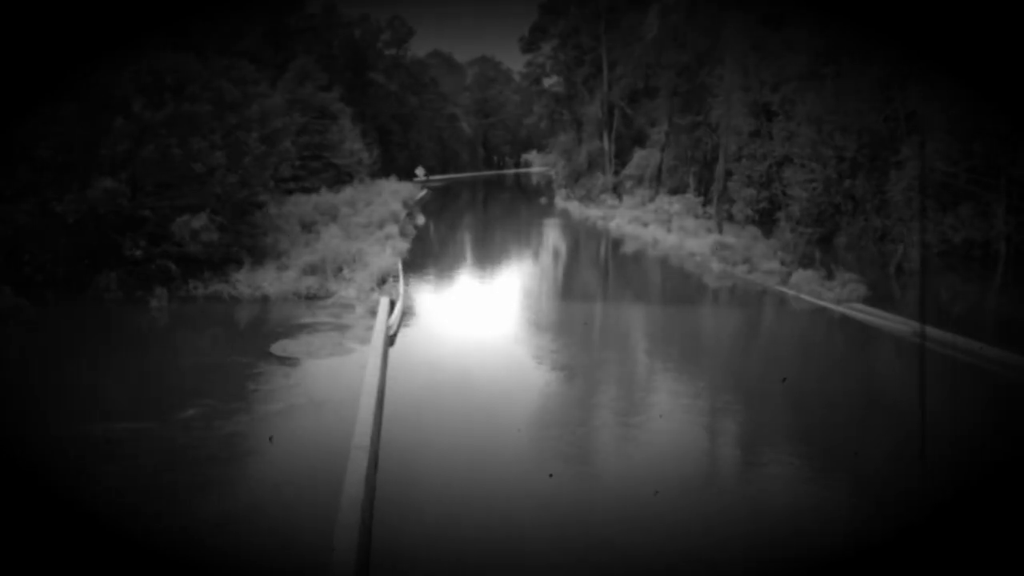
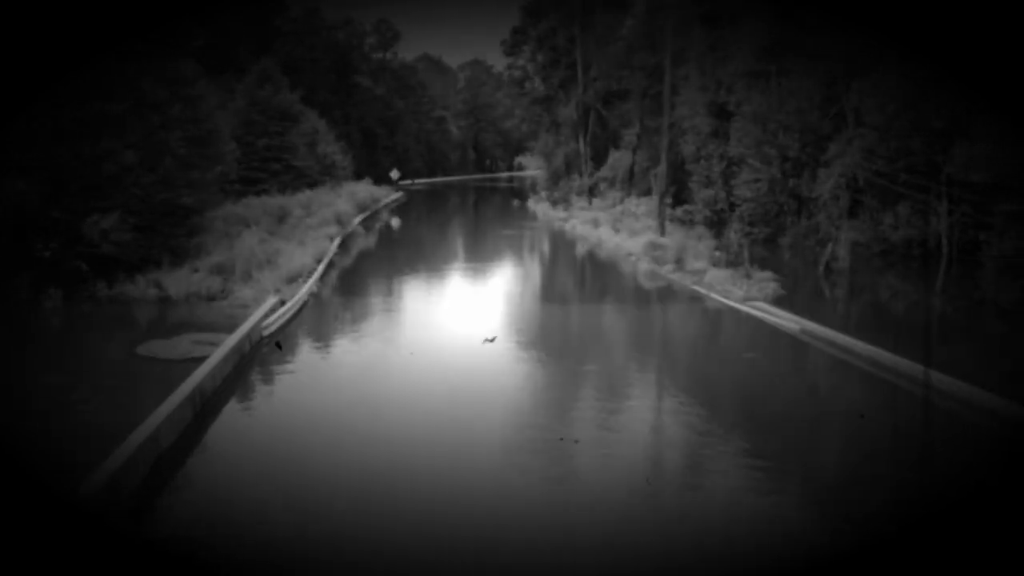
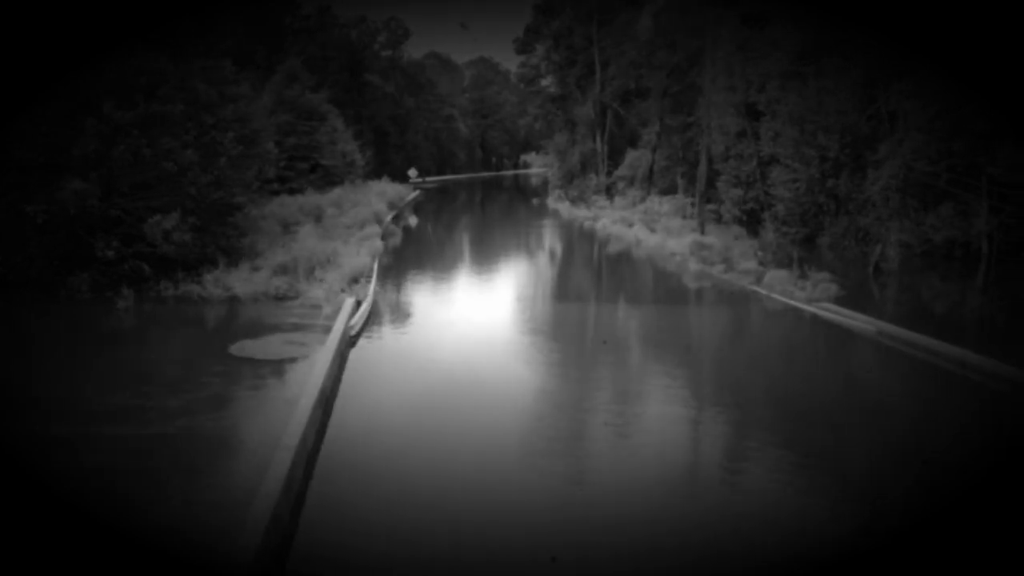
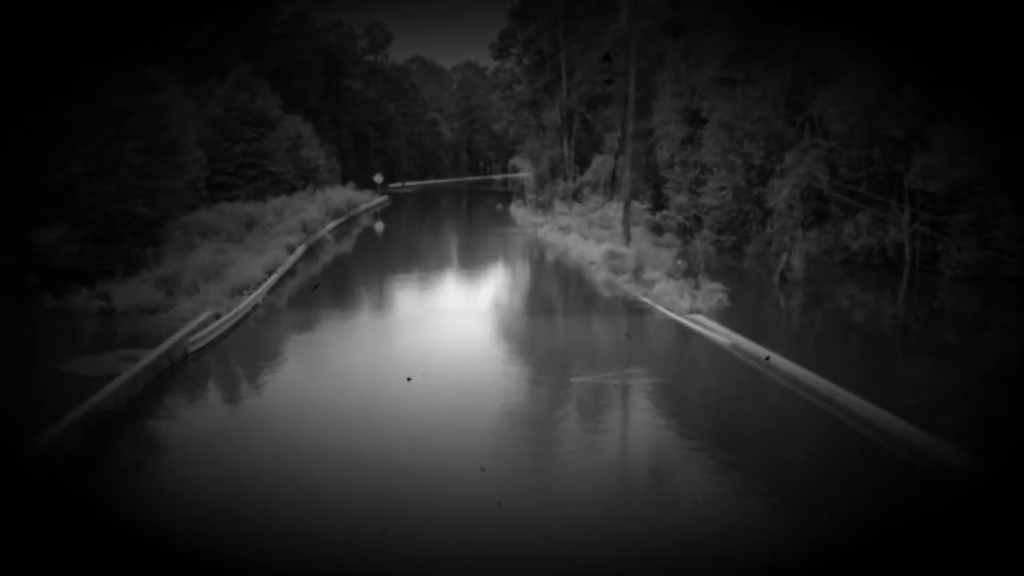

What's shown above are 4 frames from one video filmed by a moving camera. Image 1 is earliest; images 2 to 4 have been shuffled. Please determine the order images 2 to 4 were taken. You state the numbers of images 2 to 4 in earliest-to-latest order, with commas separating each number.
3, 2, 4
